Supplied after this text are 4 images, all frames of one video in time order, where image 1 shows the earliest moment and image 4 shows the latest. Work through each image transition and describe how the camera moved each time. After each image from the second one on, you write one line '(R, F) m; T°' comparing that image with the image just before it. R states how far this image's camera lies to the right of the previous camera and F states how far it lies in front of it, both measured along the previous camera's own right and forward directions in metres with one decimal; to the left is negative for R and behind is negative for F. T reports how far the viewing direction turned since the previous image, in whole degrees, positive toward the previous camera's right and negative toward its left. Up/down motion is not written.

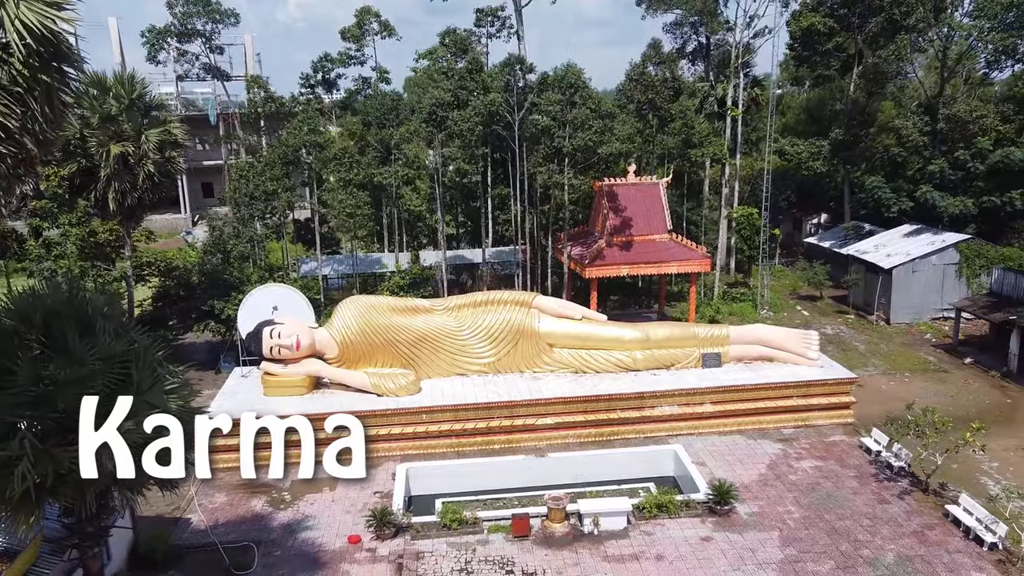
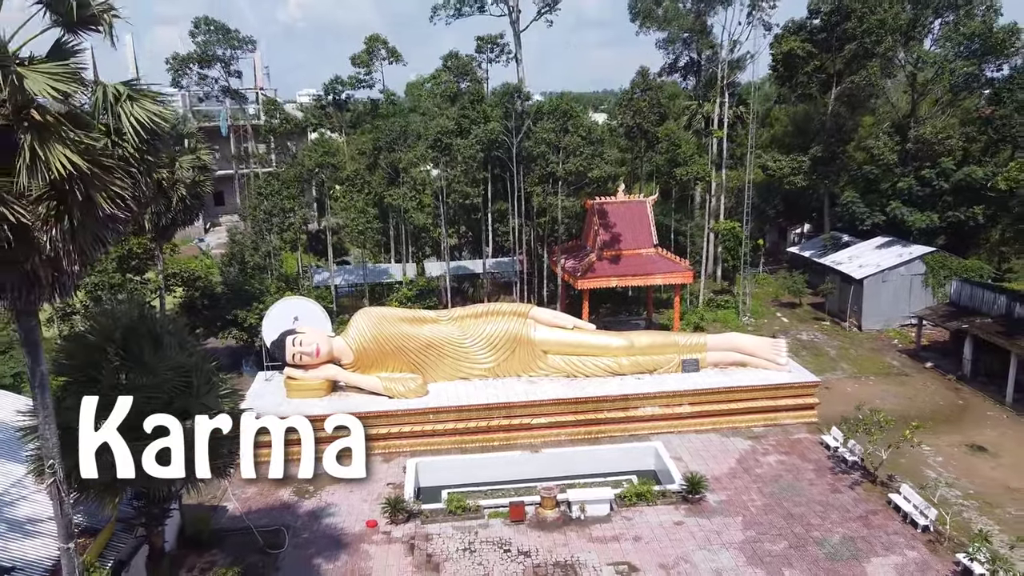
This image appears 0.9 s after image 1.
(0.0, -1.2) m; 0°
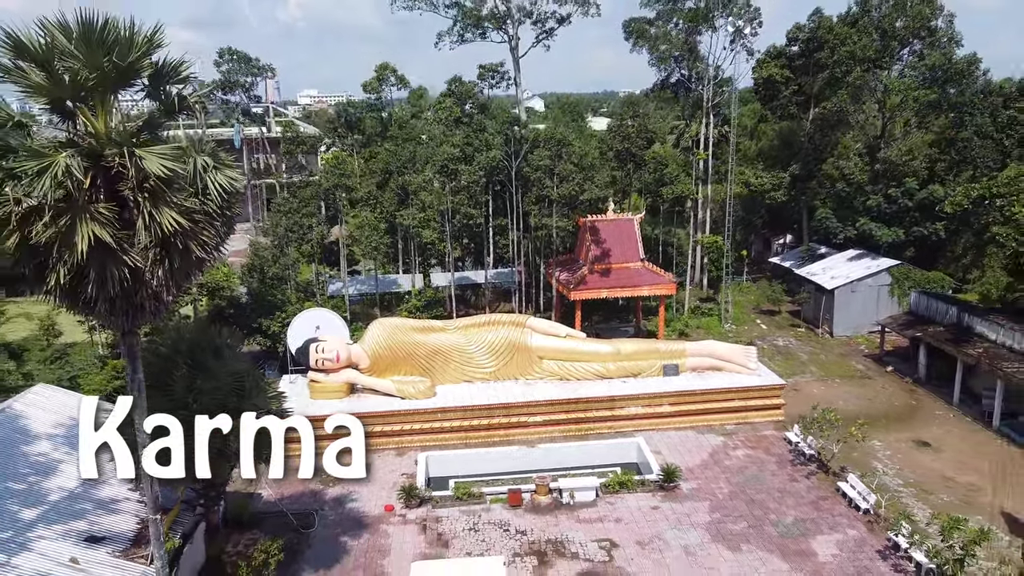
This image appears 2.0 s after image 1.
(0.0, -1.5) m; 0°
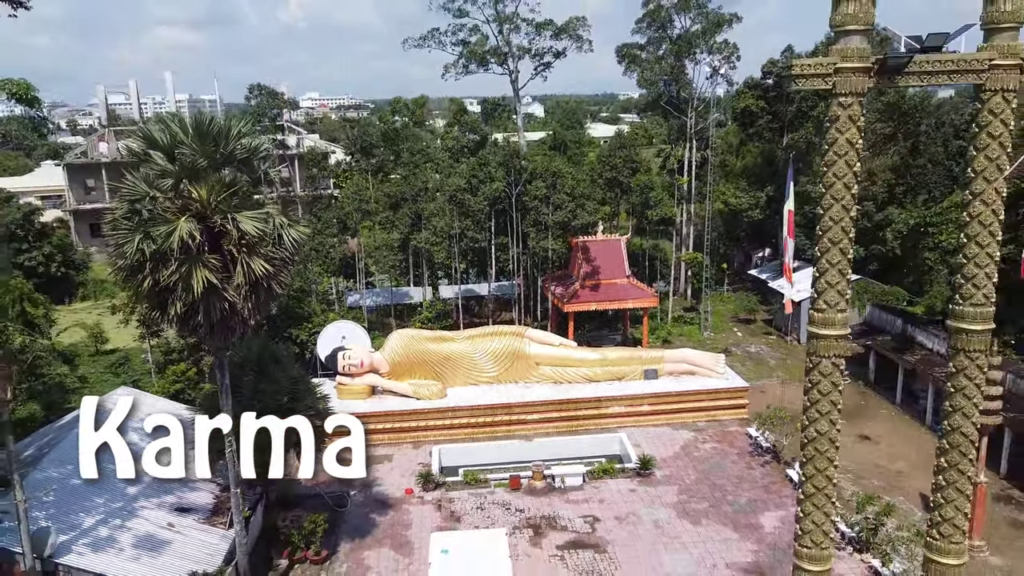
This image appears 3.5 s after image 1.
(0.0, -2.1) m; 0°
